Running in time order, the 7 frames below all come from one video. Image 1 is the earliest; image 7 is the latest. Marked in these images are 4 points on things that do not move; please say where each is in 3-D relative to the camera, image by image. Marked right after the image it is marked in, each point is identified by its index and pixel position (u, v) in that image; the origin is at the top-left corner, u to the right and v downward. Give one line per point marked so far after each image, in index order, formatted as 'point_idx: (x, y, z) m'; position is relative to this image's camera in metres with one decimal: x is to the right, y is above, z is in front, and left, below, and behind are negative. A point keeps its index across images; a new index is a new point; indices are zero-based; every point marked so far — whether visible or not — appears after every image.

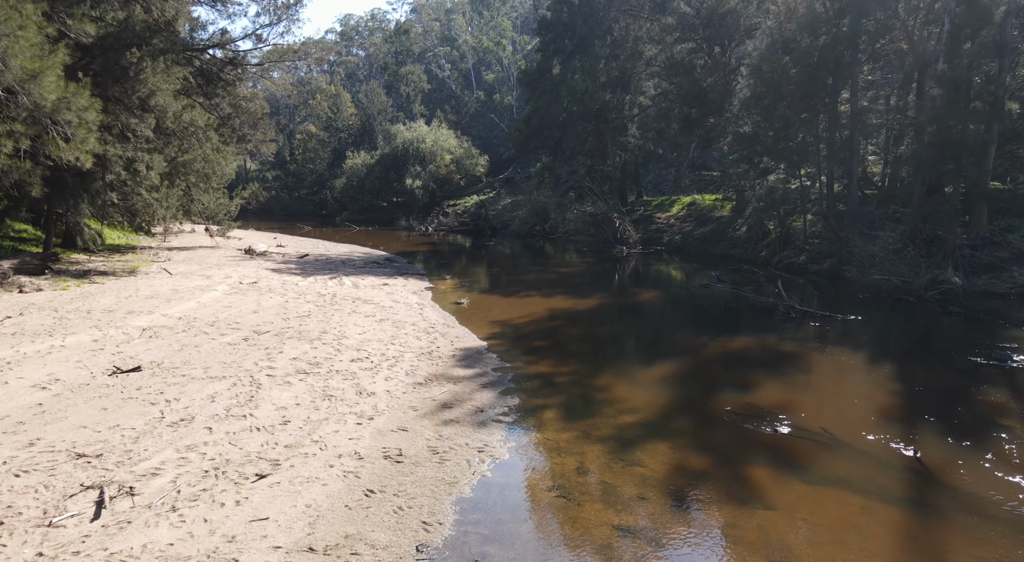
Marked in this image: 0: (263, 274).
0: (-6.7, +0.2, +19.2) m
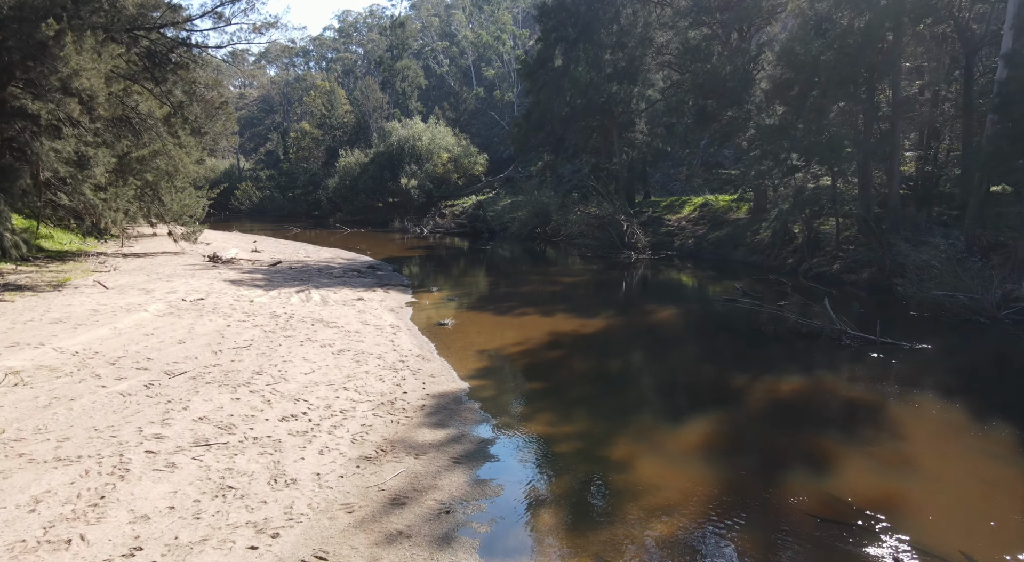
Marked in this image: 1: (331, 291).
0: (-6.9, -0.2, +16.5) m
1: (-4.5, -0.3, +17.7) m
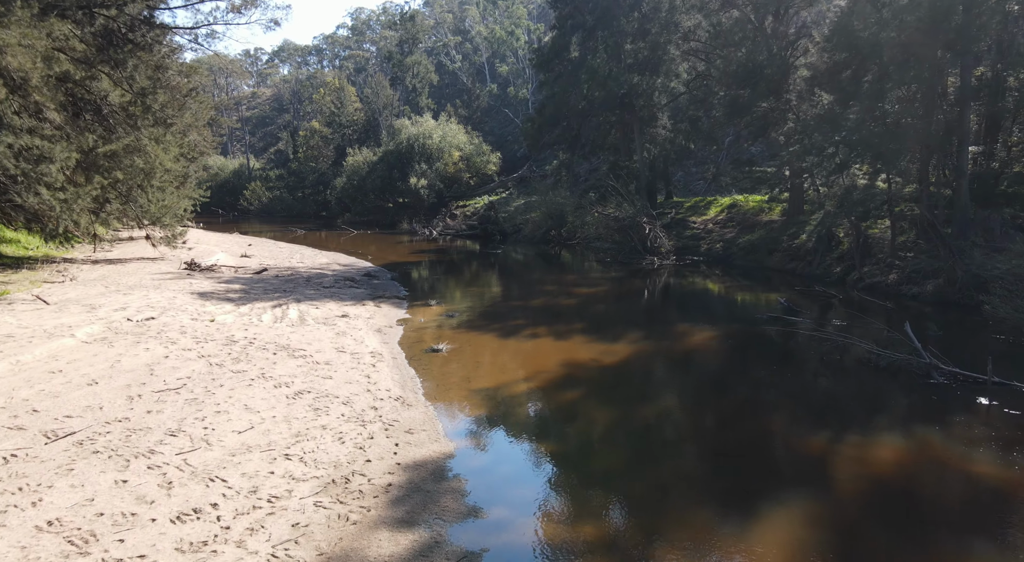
0: (-6.7, -0.4, +14.3) m
1: (-4.3, -0.6, +15.4) m
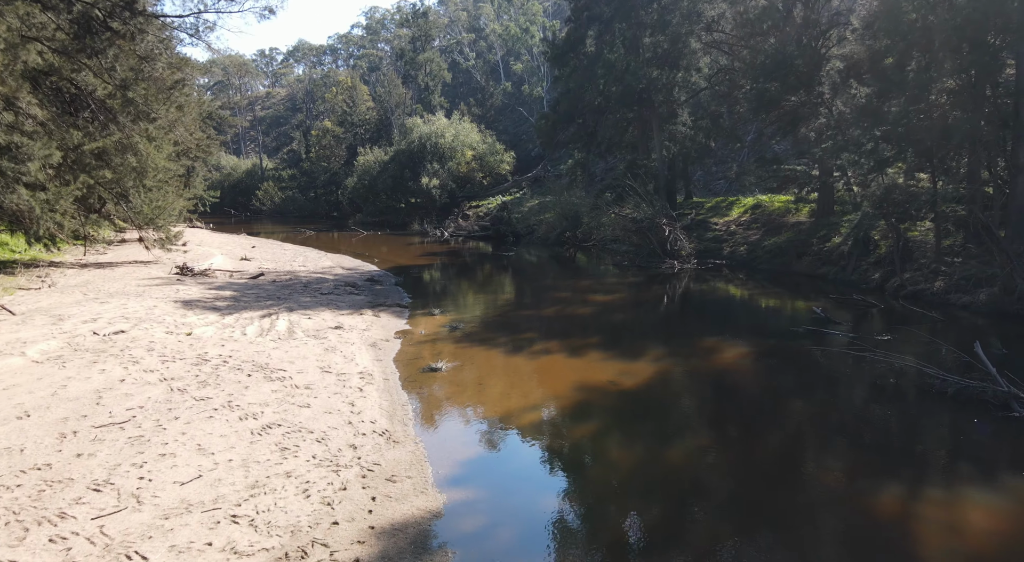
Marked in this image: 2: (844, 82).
0: (-6.5, -0.6, +13.1) m
1: (-4.1, -0.7, +14.2) m
2: (+9.1, +5.4, +19.4) m
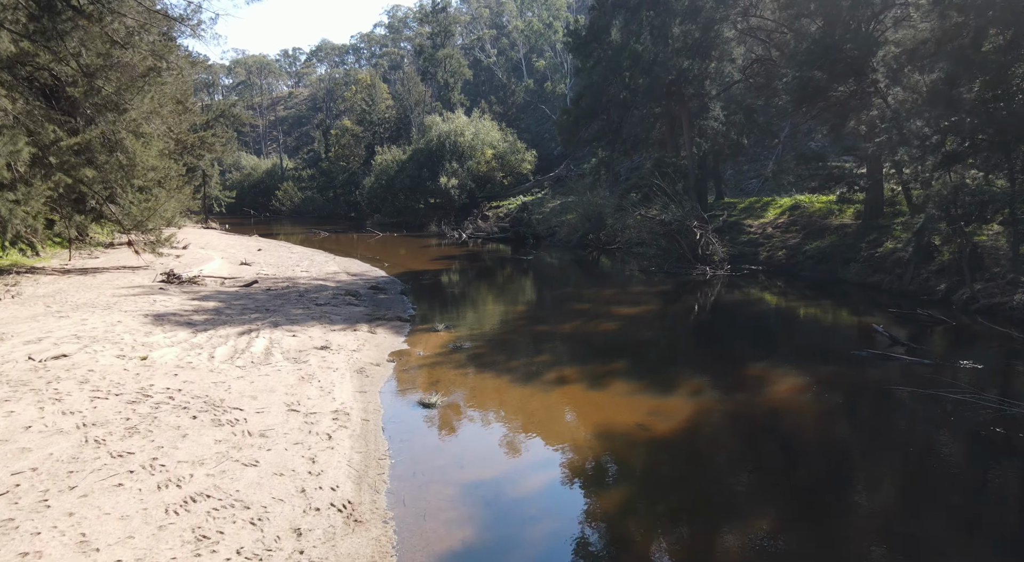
0: (-6.3, -0.8, +11.5) m
1: (-3.9, -0.9, +12.5) m
2: (+9.5, +5.2, +17.2) m
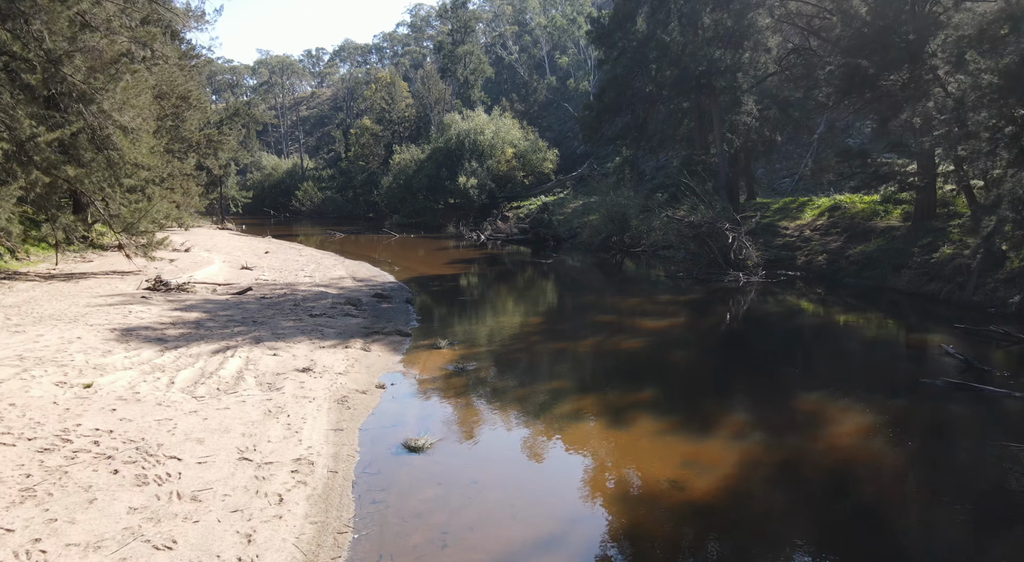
0: (-6.2, -1.0, +10.1) m
1: (-3.7, -1.1, +11.0) m
2: (+9.8, +4.9, +15.3) m
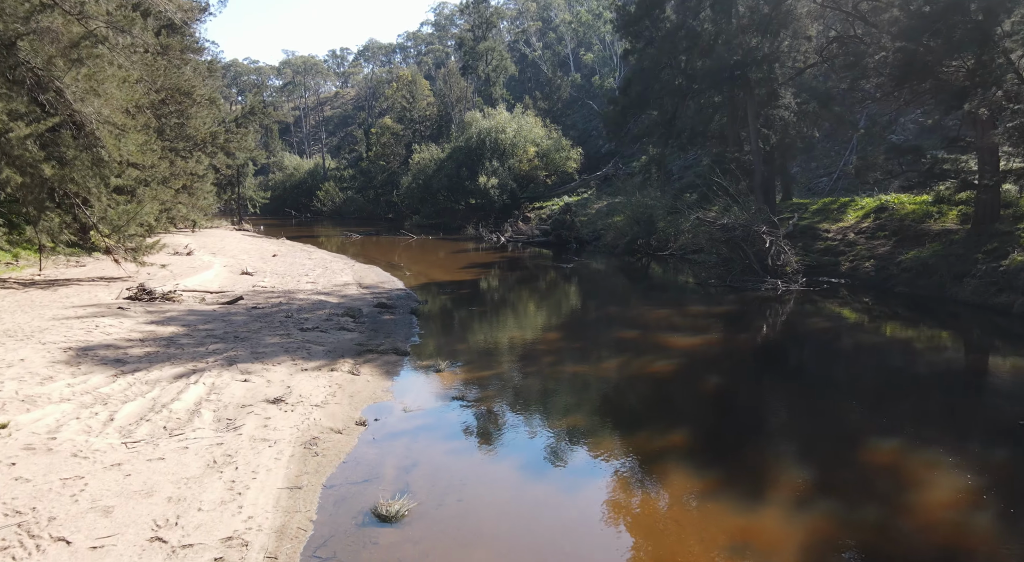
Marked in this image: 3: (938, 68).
0: (-6.1, -1.1, +8.7) m
1: (-3.6, -1.3, +9.6) m
2: (+10.1, +4.7, +13.3) m
3: (+9.7, +4.8, +16.1) m
